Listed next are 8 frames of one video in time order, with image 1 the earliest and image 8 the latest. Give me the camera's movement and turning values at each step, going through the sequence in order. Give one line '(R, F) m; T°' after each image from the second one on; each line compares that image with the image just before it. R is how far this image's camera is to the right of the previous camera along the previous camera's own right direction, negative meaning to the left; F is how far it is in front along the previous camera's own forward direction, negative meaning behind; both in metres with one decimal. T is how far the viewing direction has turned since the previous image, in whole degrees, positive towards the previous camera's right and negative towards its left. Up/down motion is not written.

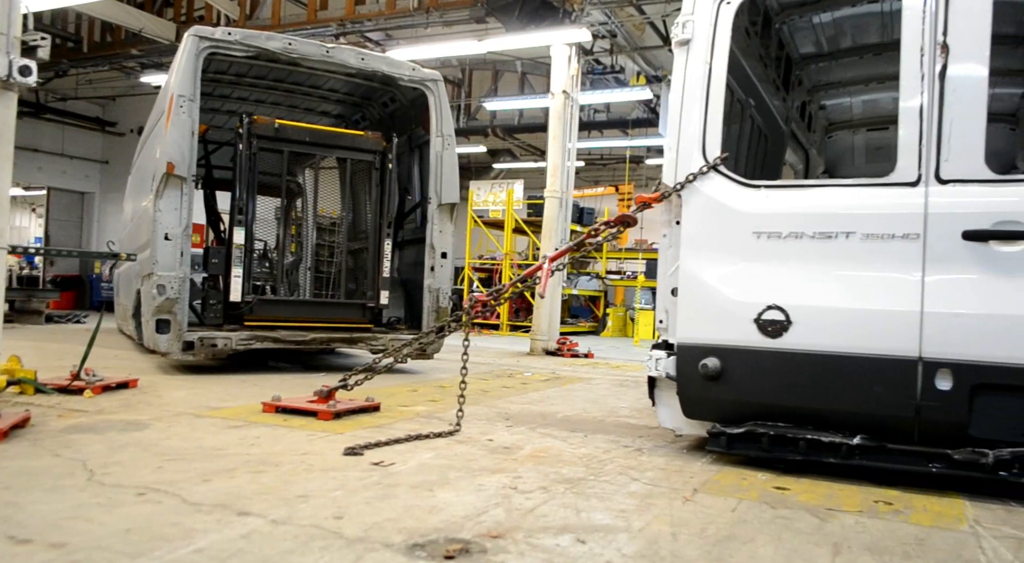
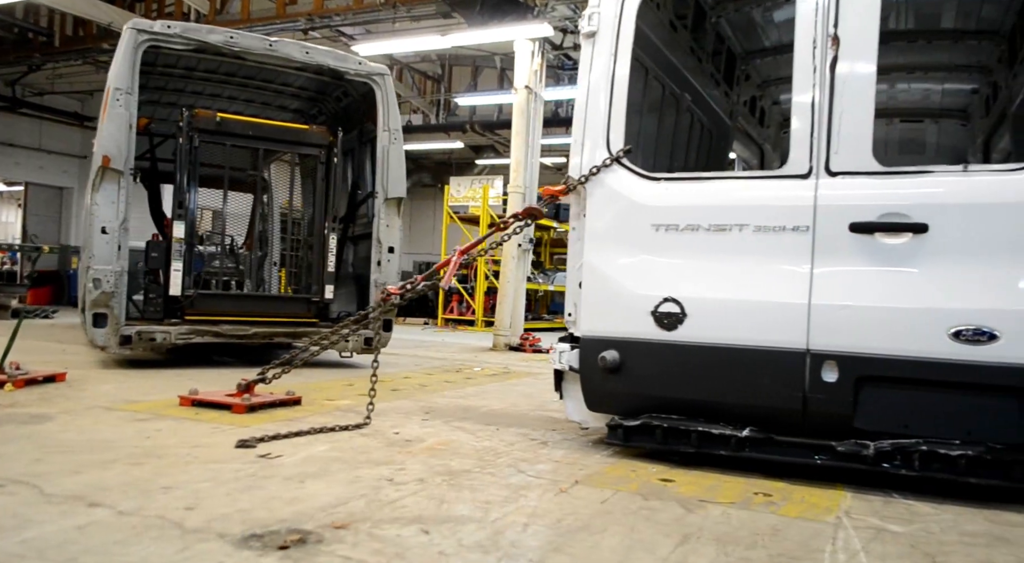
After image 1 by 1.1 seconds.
(+0.4, 0.0) m; 0°
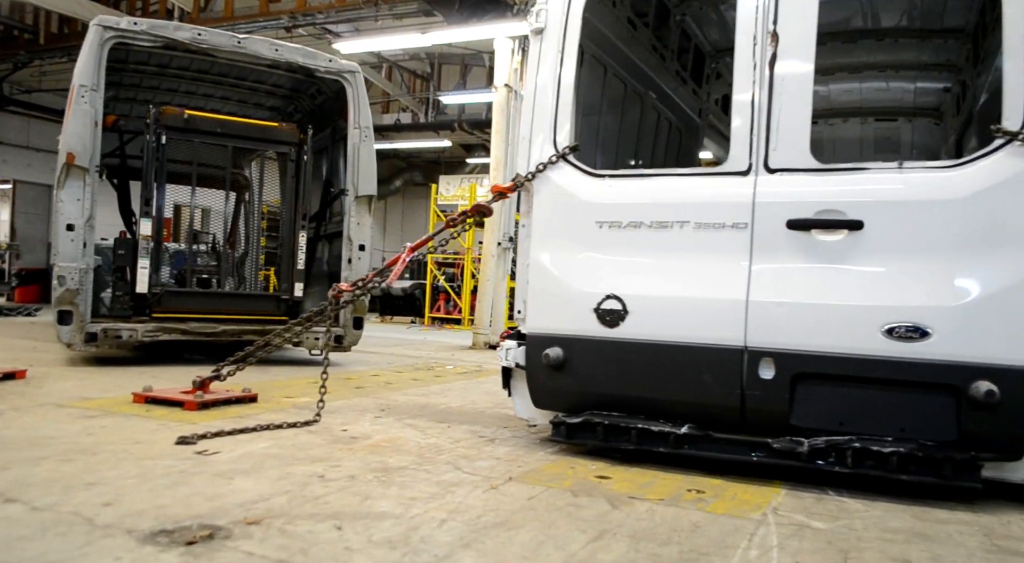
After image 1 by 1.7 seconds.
(+0.2, 0.0) m; 0°
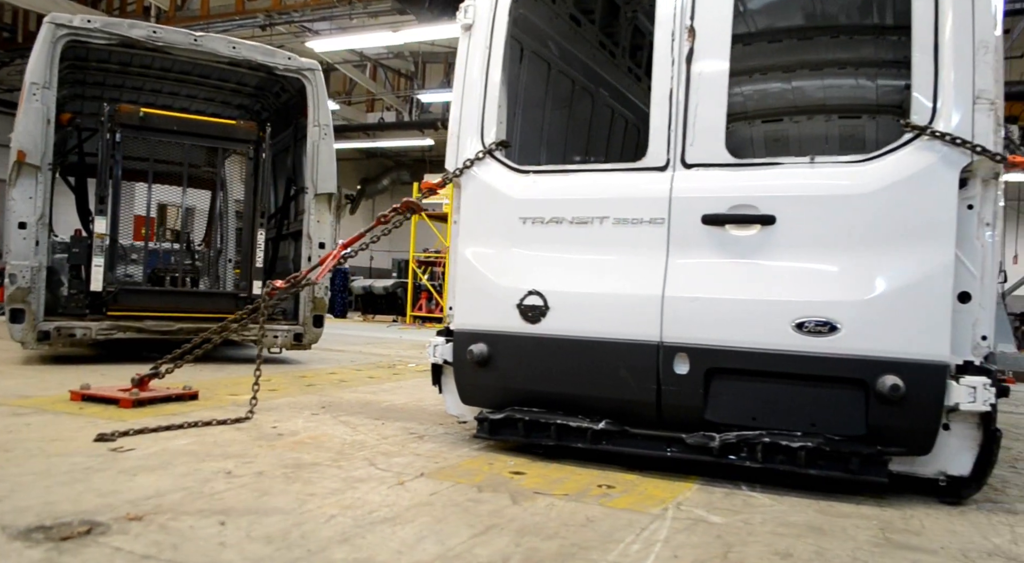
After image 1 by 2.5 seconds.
(+0.3, 0.0) m; 0°
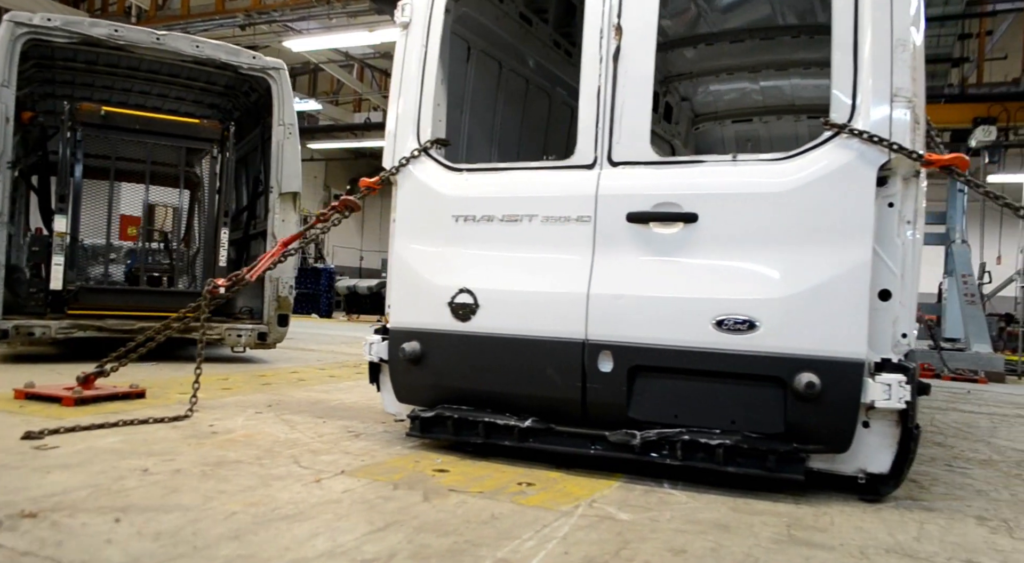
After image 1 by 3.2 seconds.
(+0.3, 0.0) m; 0°
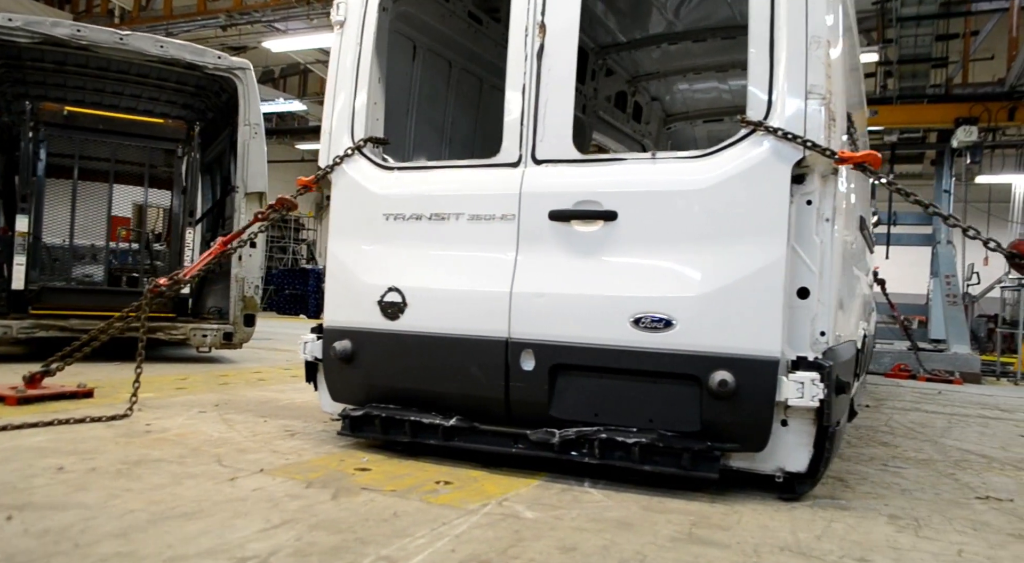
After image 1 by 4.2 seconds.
(+0.3, 0.0) m; 0°
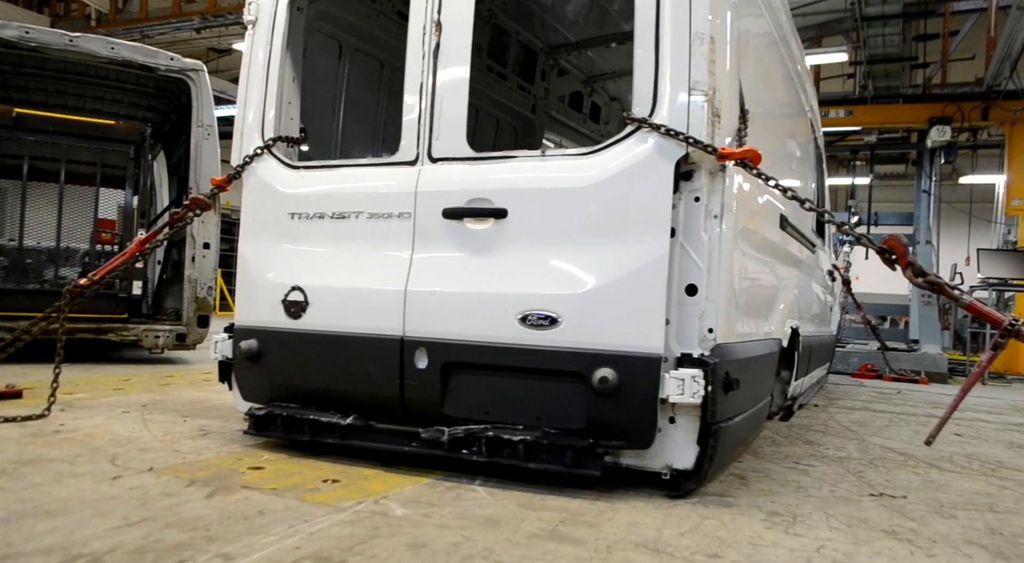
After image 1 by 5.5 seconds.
(+0.4, 0.0) m; 0°
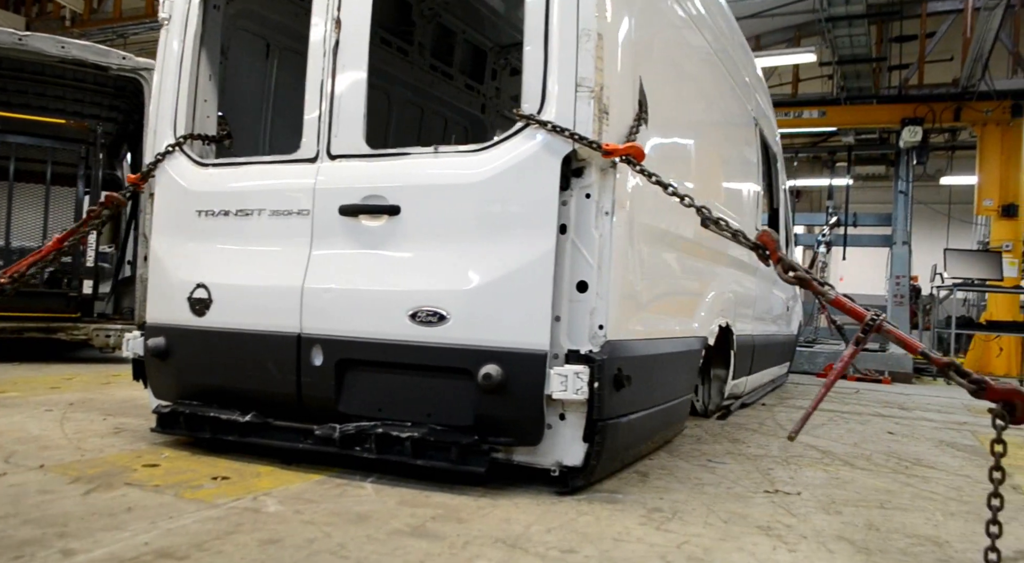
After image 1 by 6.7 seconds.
(+0.4, 0.0) m; 0°
